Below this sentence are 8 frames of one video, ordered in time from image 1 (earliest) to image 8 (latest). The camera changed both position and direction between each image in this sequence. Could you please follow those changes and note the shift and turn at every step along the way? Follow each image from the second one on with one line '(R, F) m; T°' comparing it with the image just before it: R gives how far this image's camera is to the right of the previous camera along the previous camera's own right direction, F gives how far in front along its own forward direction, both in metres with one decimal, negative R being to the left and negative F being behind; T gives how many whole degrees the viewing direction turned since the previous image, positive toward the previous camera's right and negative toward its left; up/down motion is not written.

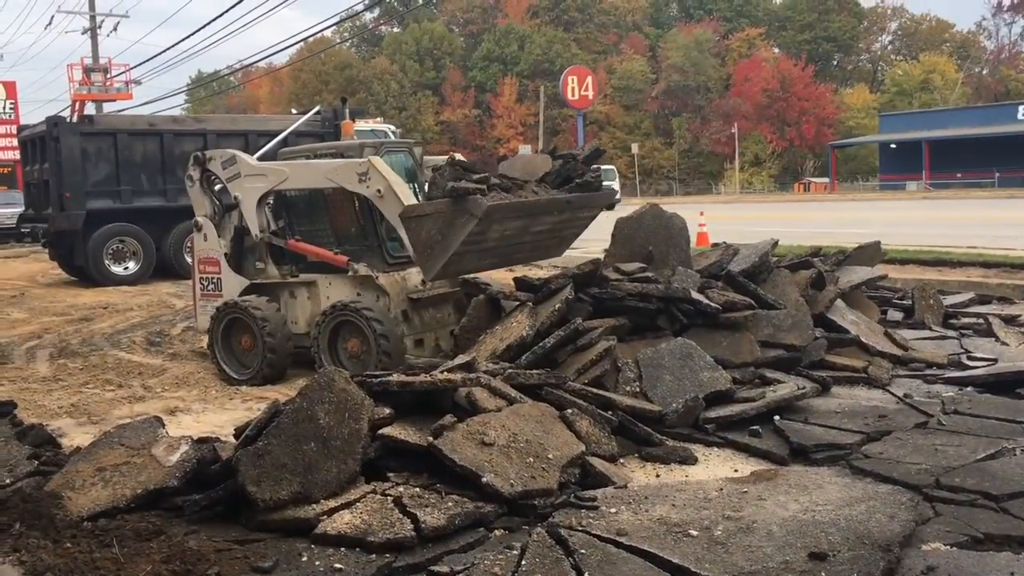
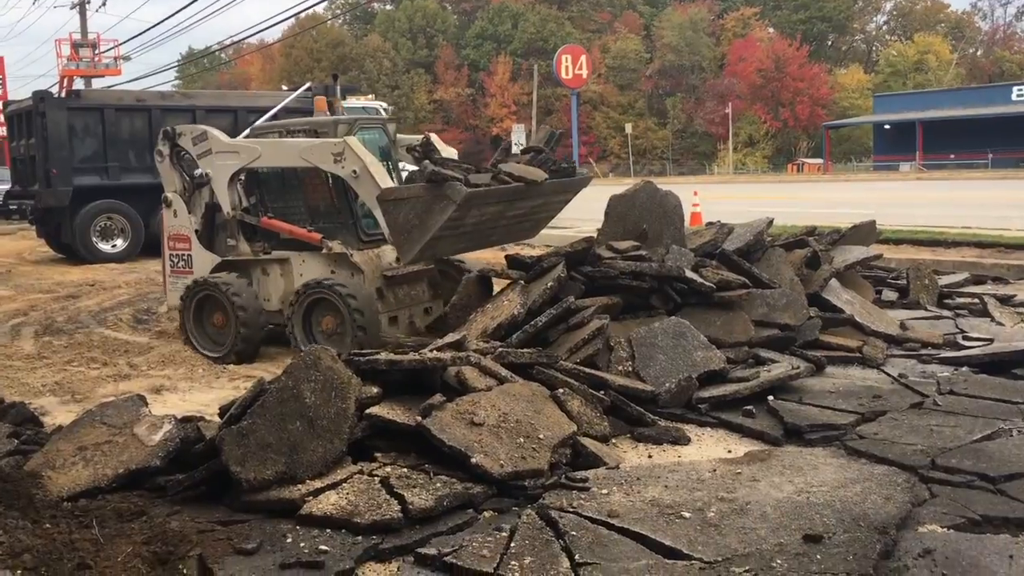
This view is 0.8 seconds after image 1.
(0.0, +0.1) m; 0°
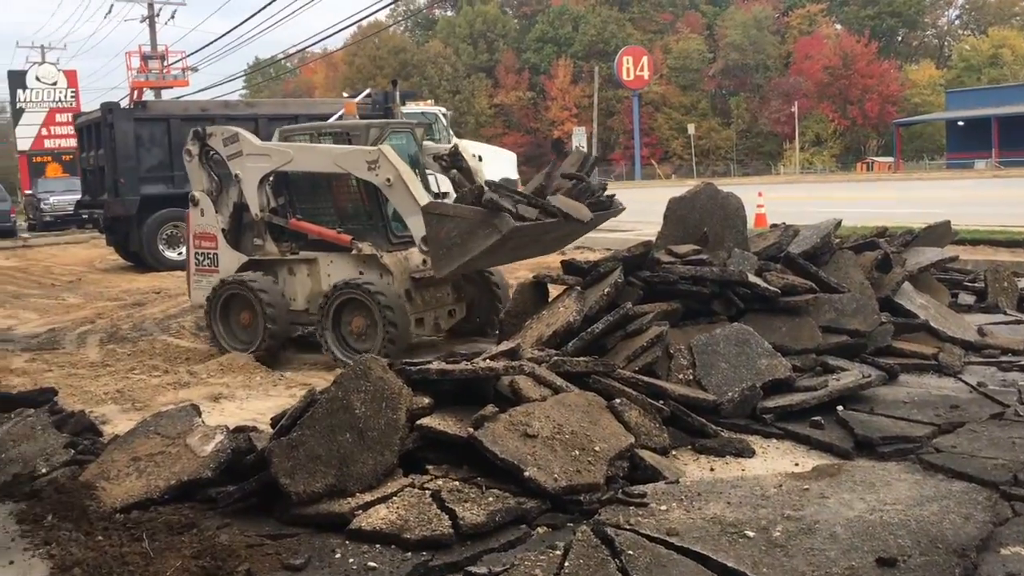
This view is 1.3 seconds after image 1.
(0.0, +0.1) m; -4°
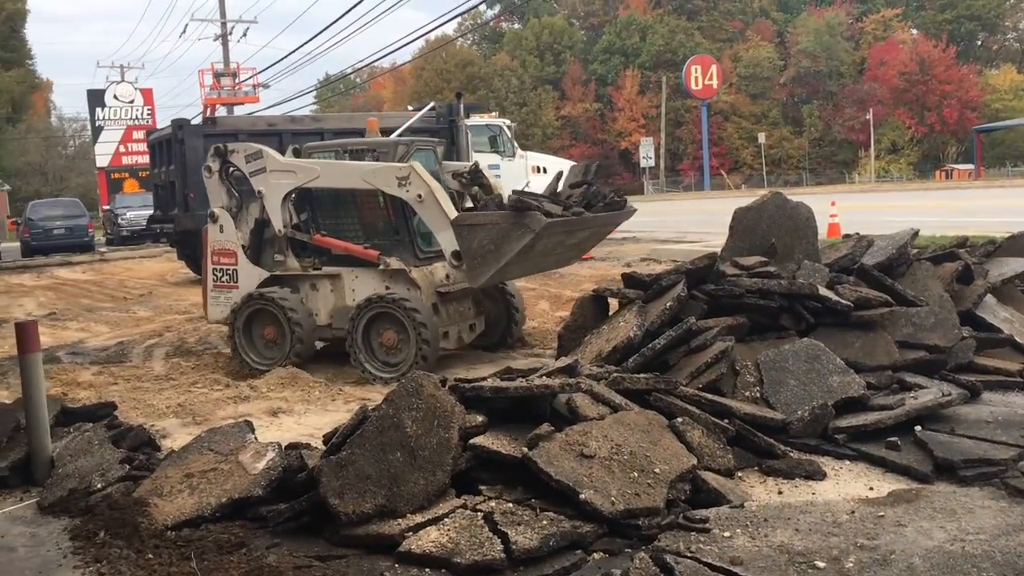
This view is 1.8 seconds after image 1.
(+0.1, +0.2) m; -4°
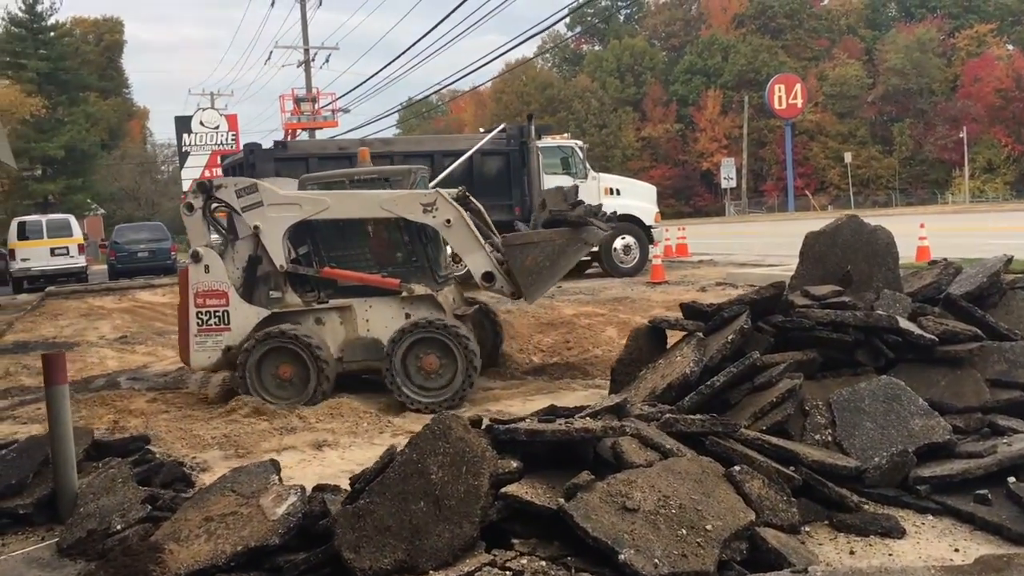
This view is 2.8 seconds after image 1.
(+0.2, +0.4) m; -5°
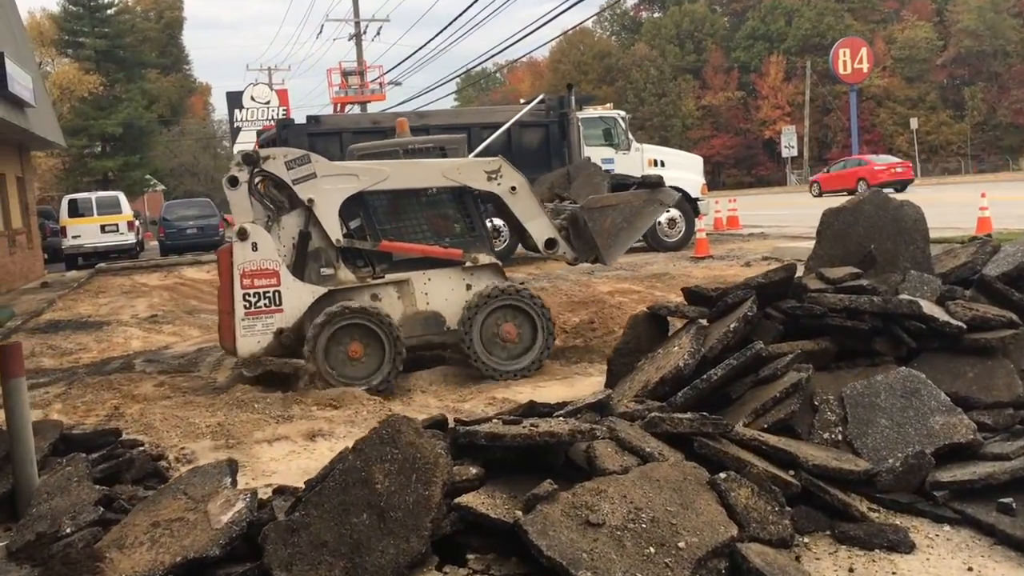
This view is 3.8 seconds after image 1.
(+0.4, +0.4) m; -4°
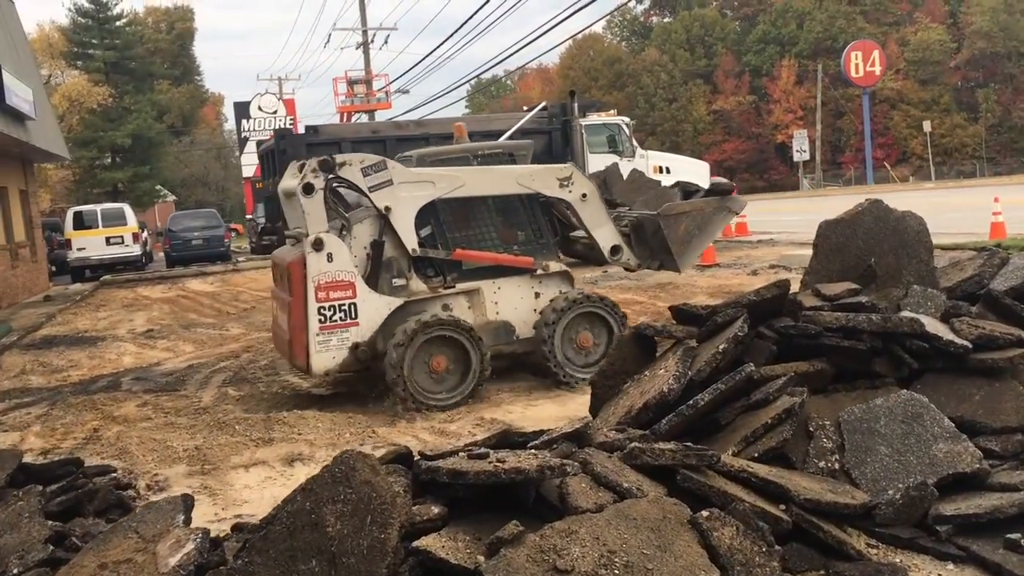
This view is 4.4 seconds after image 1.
(+0.2, +0.3) m; -1°
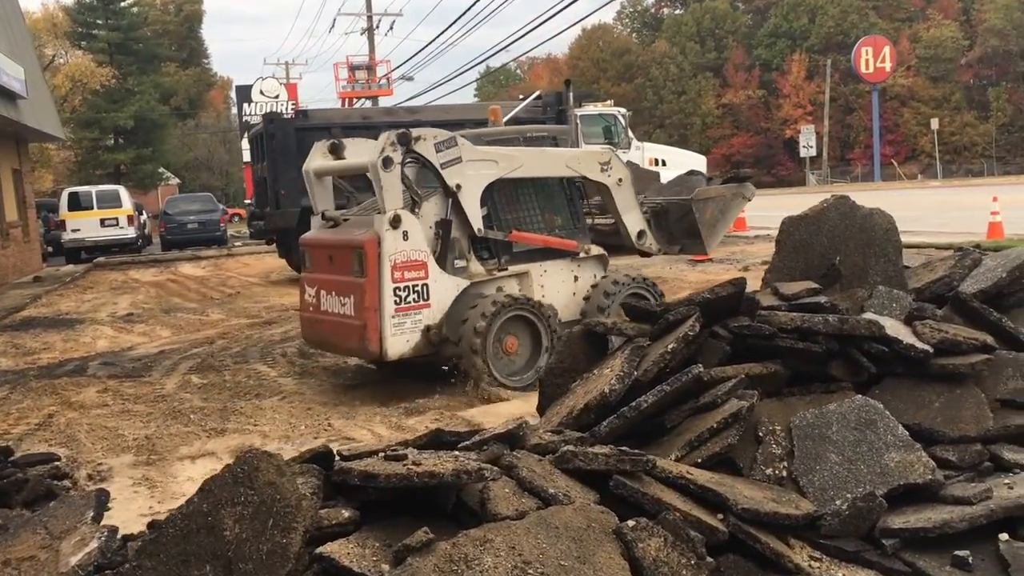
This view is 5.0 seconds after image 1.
(+0.3, +0.2) m; 0°
